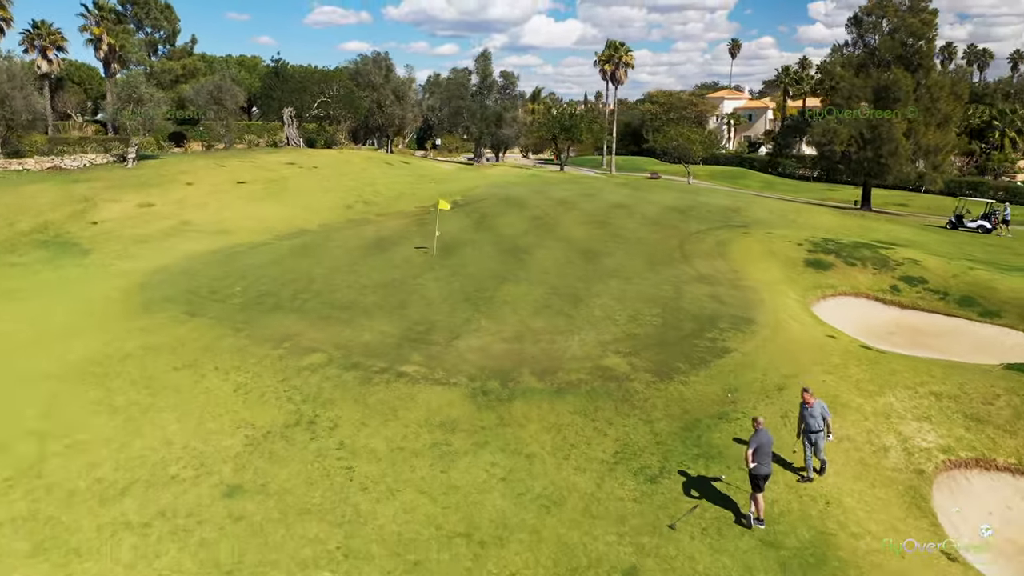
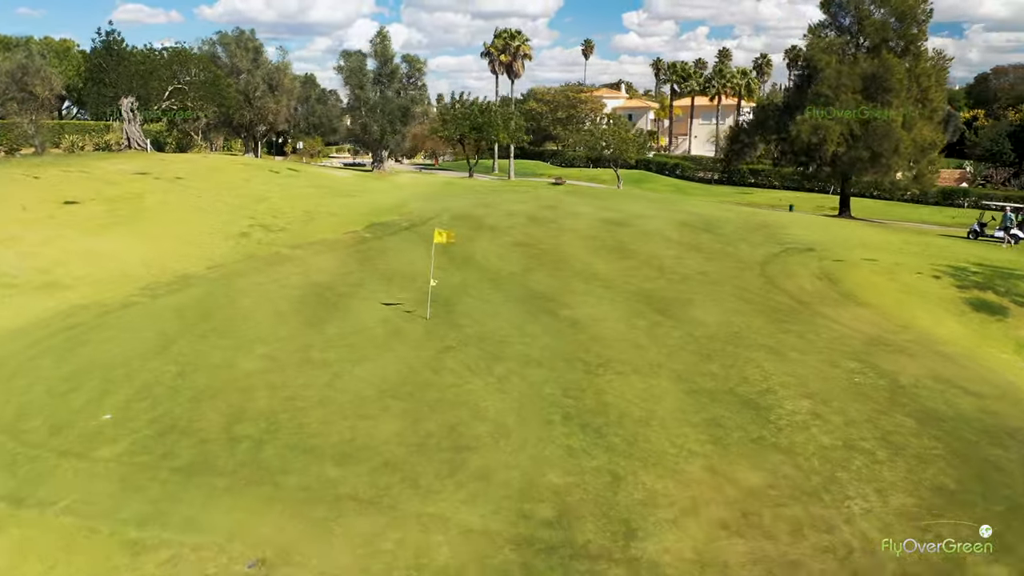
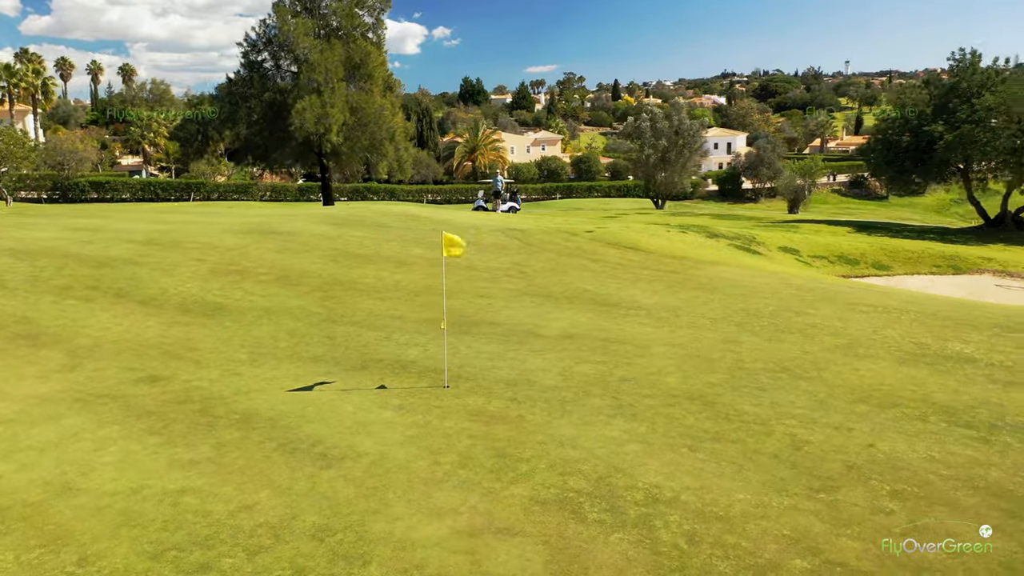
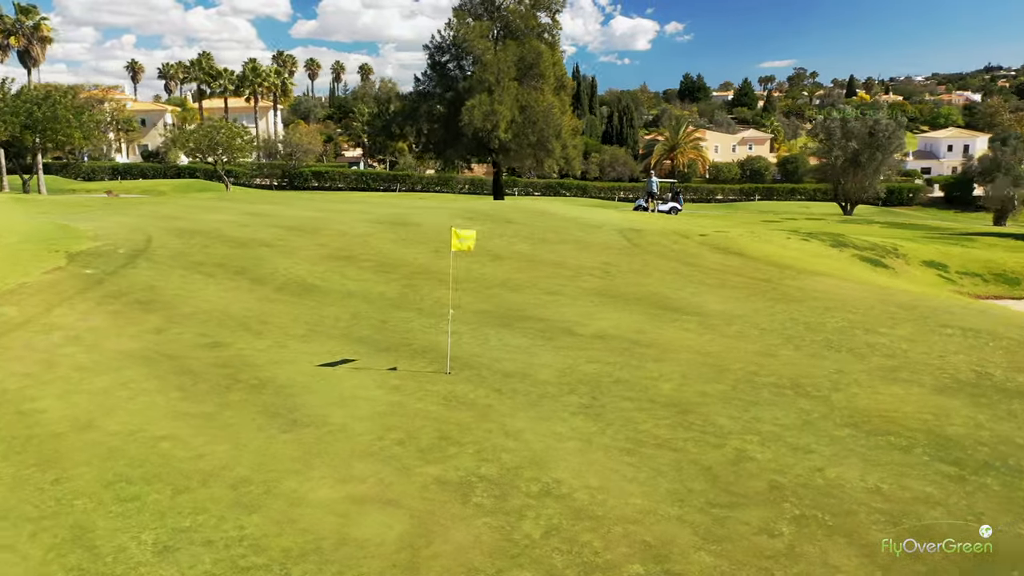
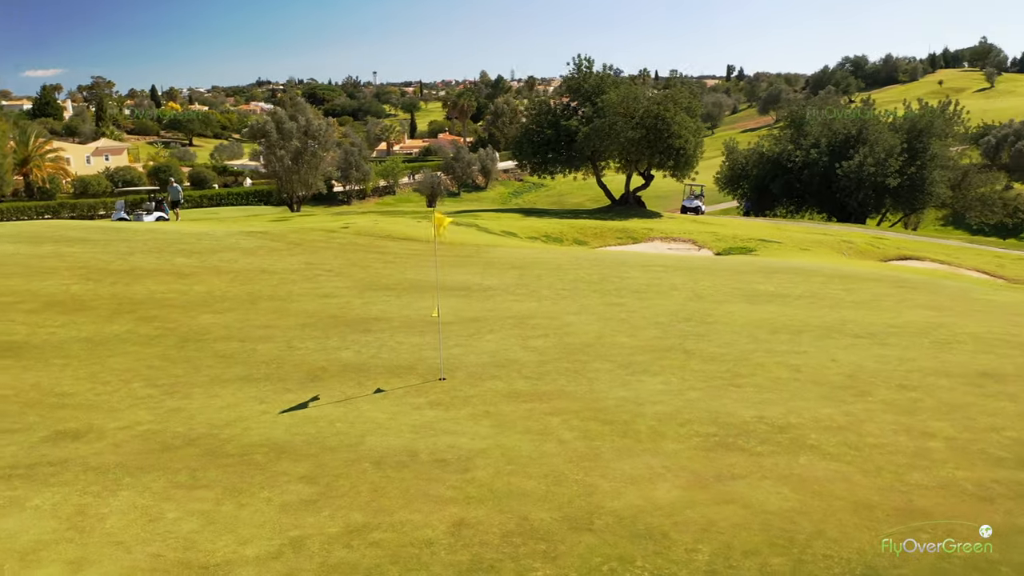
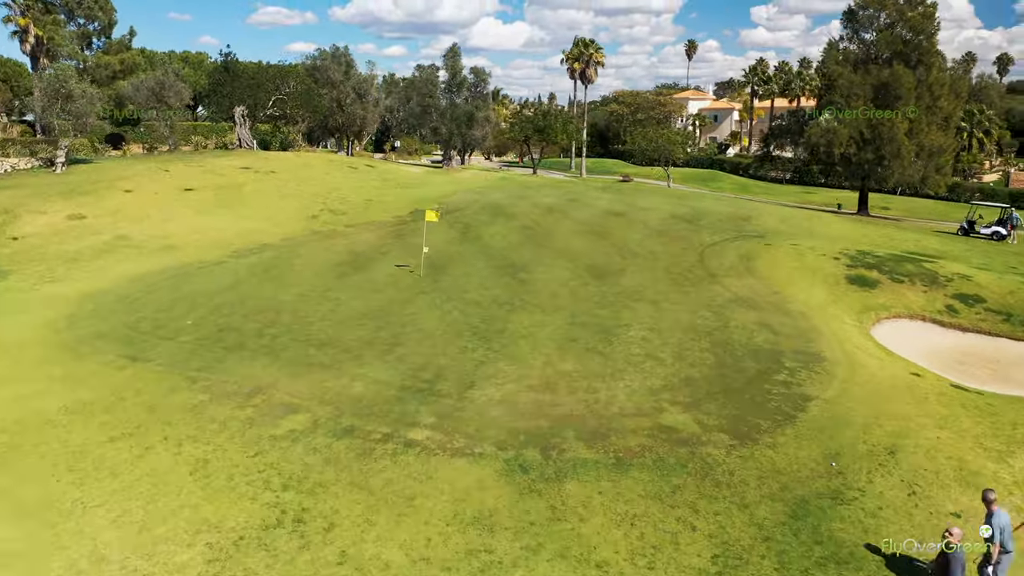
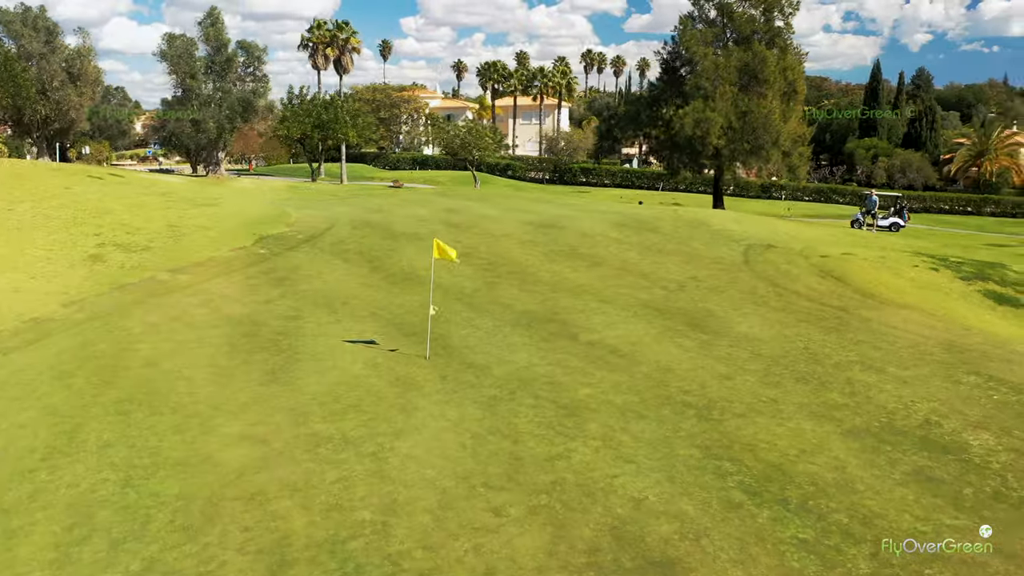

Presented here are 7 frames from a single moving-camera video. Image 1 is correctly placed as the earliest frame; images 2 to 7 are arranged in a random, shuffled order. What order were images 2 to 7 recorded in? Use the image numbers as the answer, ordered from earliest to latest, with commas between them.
6, 2, 7, 4, 3, 5
